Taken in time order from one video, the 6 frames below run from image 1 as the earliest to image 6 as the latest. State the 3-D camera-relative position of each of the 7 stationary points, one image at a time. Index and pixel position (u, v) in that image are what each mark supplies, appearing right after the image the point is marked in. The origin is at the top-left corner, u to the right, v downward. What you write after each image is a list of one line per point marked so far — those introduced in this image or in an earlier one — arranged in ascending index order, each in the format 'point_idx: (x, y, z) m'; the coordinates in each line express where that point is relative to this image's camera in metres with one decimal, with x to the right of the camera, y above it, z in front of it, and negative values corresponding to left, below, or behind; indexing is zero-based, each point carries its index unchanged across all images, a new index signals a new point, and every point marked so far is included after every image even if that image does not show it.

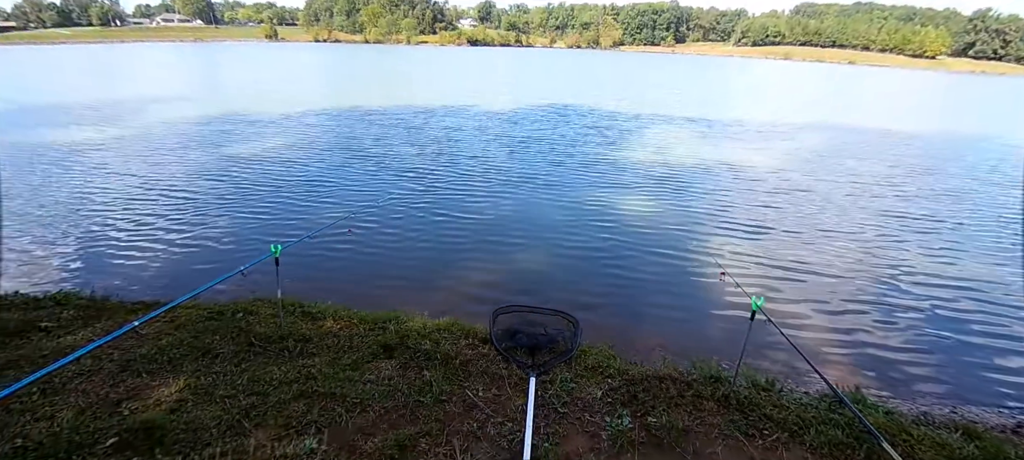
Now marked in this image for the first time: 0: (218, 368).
0: (-2.7, -1.3, +4.4) m
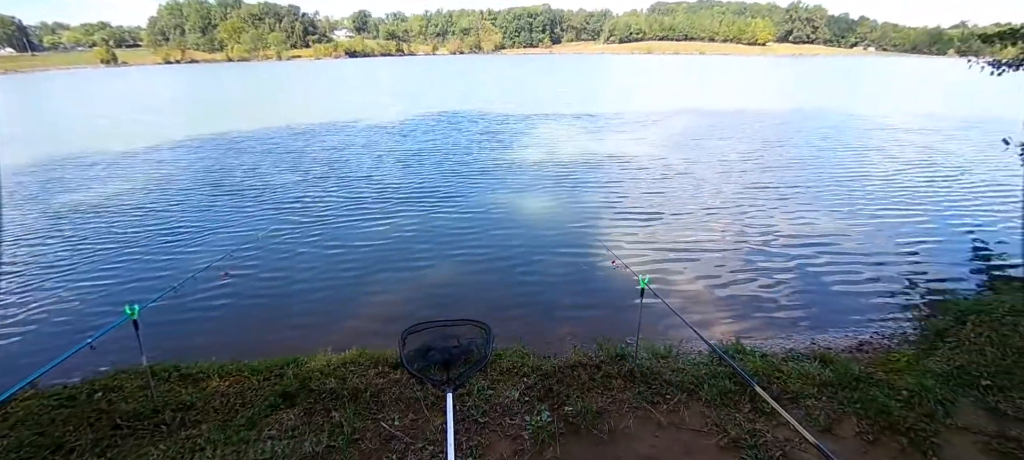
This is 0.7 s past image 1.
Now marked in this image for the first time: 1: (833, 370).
0: (-3.4, -1.8, +3.8) m
1: (+3.7, -1.6, +5.5) m
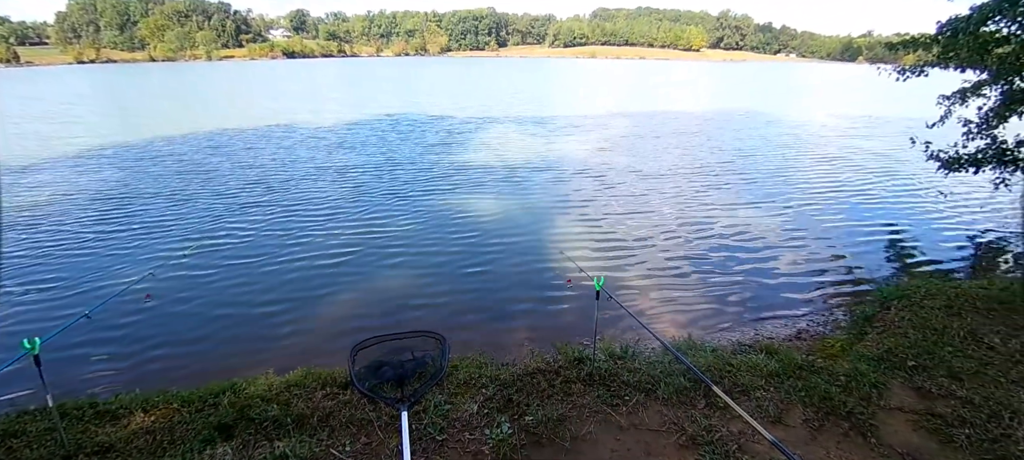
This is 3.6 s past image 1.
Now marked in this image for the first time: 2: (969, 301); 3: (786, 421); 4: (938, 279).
0: (-3.7, -1.9, +3.3) m
1: (+3.2, -1.6, +5.8) m
2: (+7.0, -1.1, +7.3) m
3: (+2.6, -1.8, +4.6) m
4: (+7.8, -0.9, +8.7) m
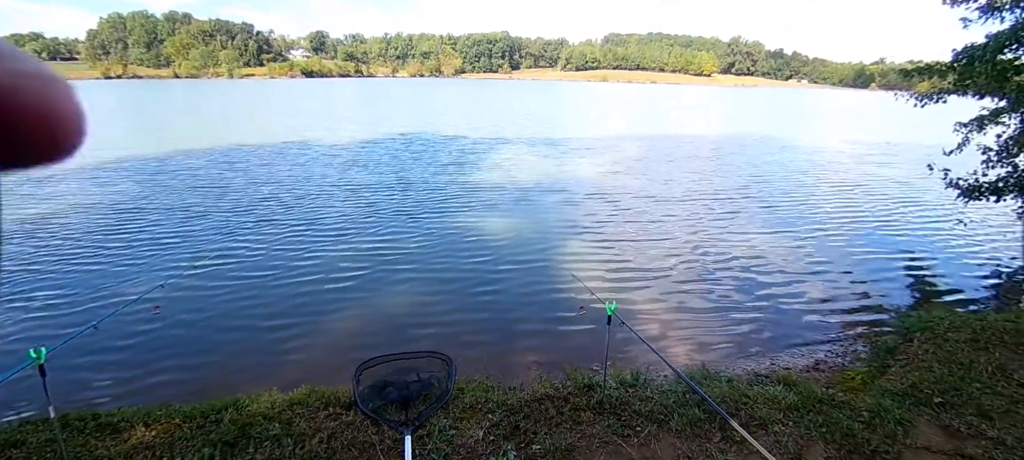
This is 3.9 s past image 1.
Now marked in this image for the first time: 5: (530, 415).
0: (-3.6, -2.0, +3.2) m
1: (+3.3, -1.9, +5.5) m
2: (+7.1, -1.5, +7.0) m
3: (+2.7, -2.1, +4.4) m
4: (+7.9, -1.4, +8.4) m
5: (+0.2, -1.9, +4.8) m
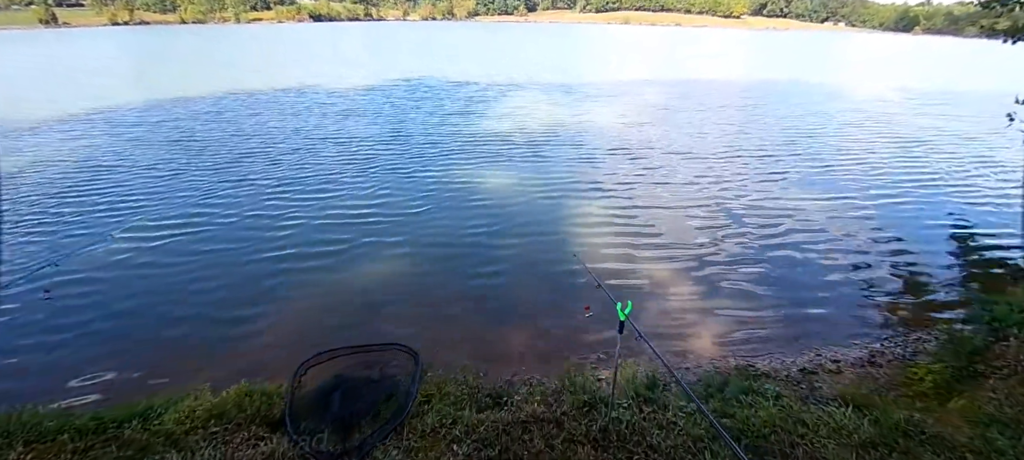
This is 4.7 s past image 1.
0: (-3.9, -1.9, +2.1) m
1: (+3.1, -1.7, +4.2) m
2: (+7.0, -1.2, +5.5) m
3: (+2.5, -2.0, +3.1) m
4: (+7.9, -0.9, +6.8) m
5: (0.0, -1.6, +3.5) m
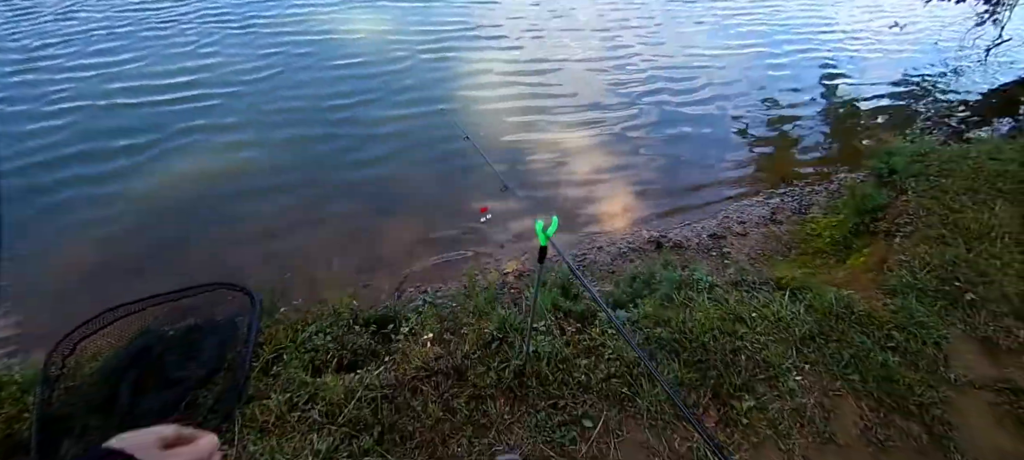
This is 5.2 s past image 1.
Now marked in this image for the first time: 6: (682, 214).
0: (-4.1, -2.1, +0.6) m
1: (+2.3, -0.6, +3.8) m
2: (+5.8, +0.6, +5.7) m
3: (+1.9, -1.2, +2.8) m
4: (+6.4, +1.2, +7.0) m
5: (-0.6, -1.1, +2.6) m
6: (+2.3, +0.1, +5.8) m
